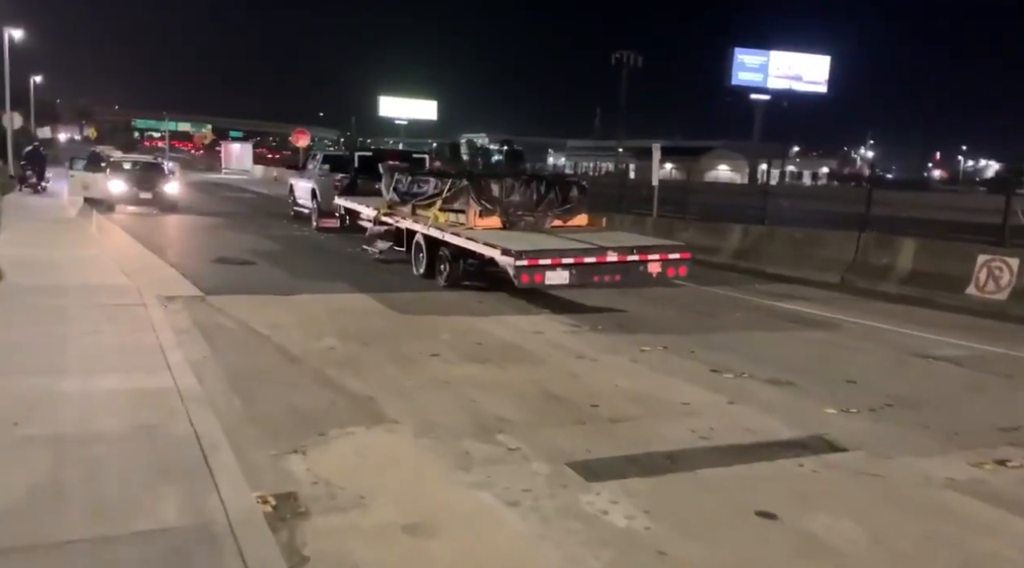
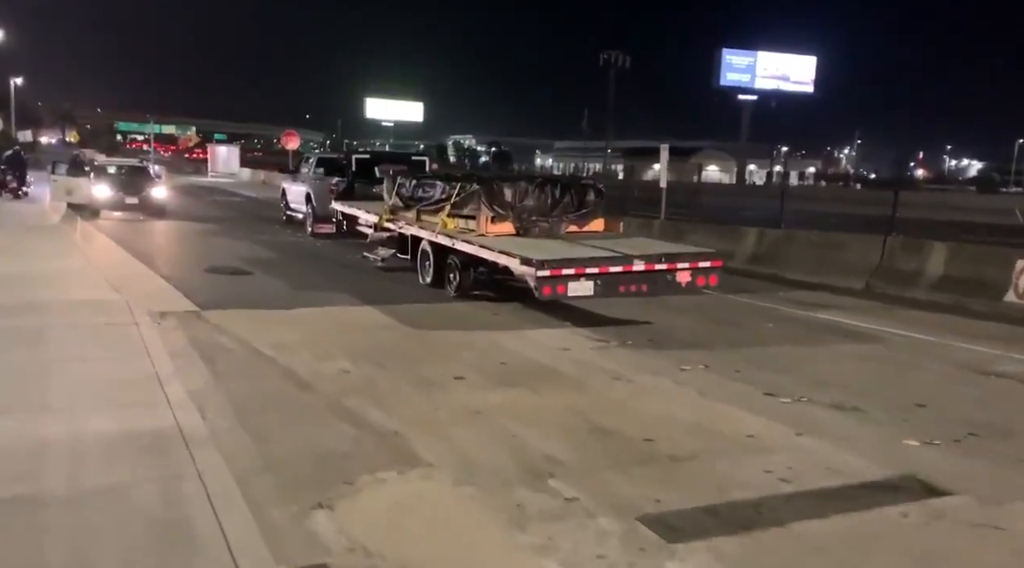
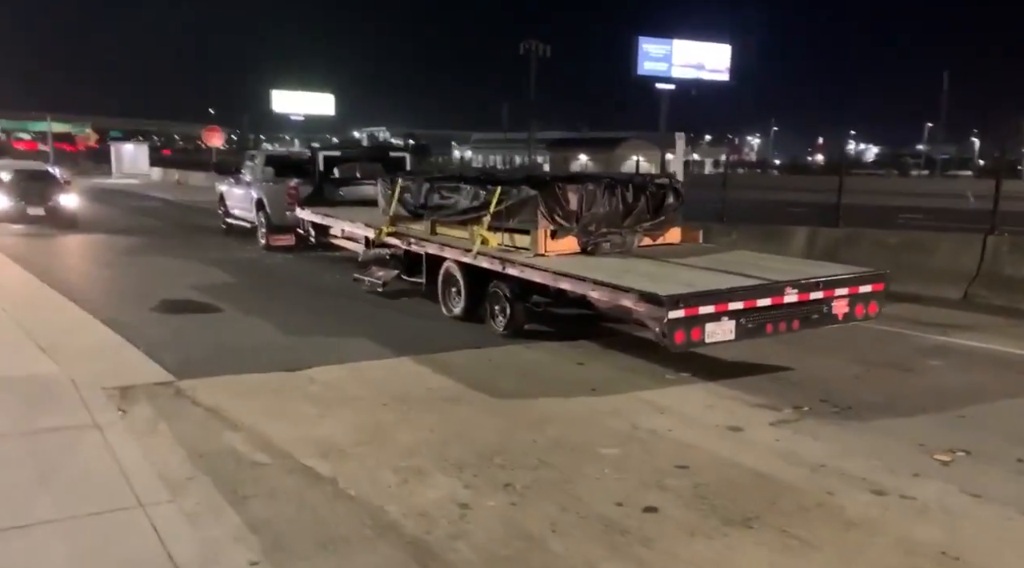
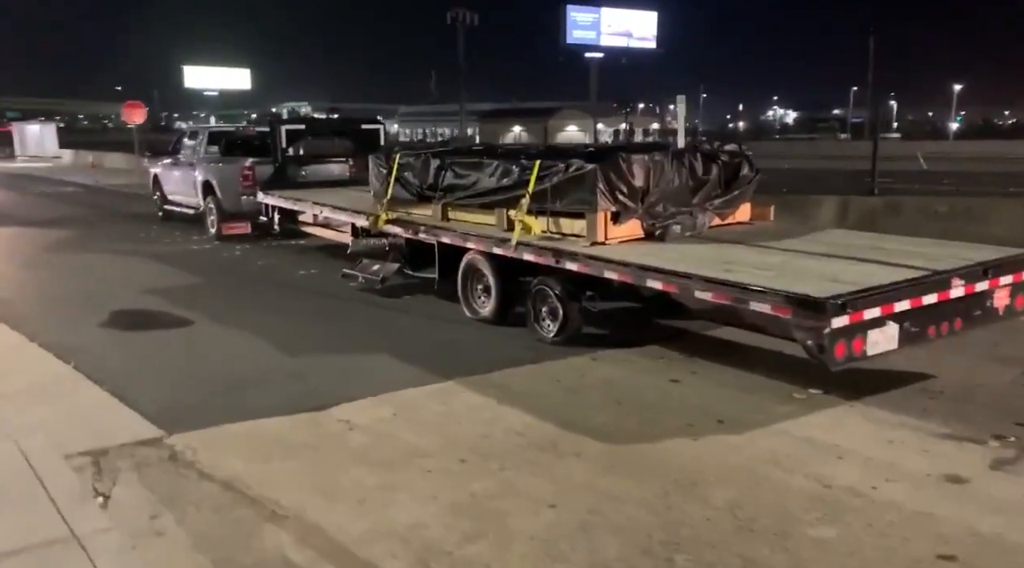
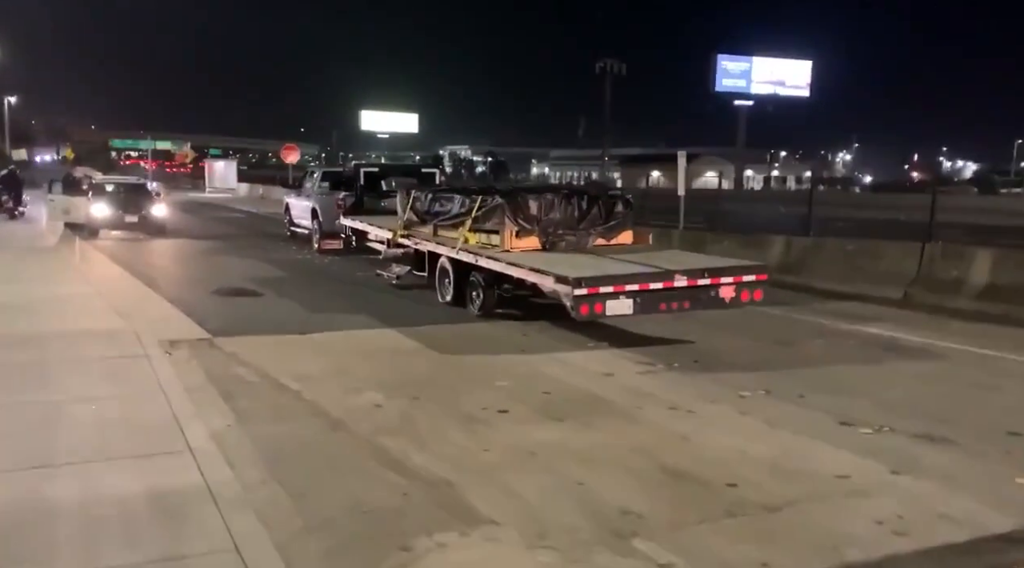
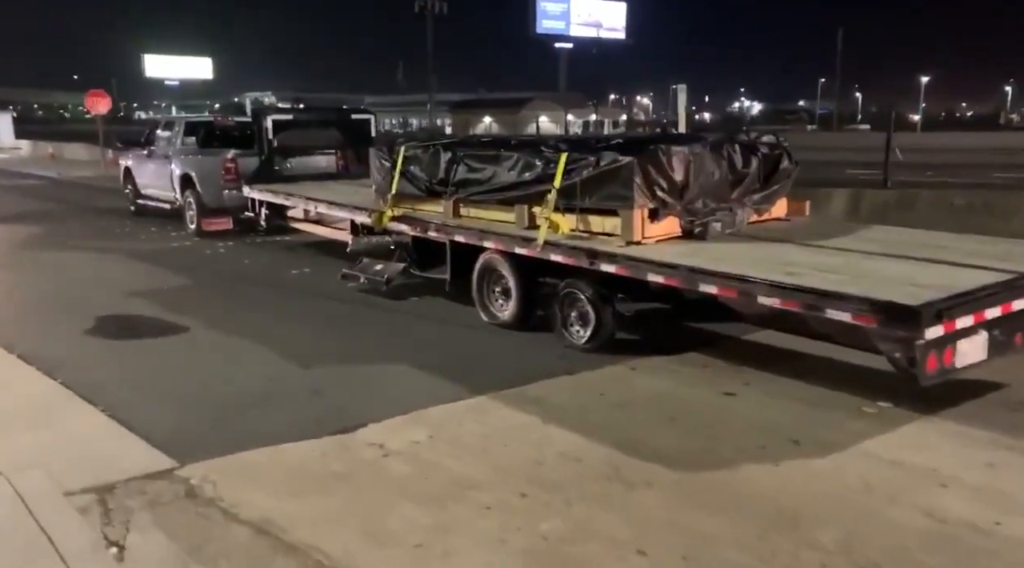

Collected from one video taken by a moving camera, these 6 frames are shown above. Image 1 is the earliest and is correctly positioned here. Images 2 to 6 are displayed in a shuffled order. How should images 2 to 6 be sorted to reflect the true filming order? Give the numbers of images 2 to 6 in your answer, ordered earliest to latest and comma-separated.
2, 5, 3, 4, 6
